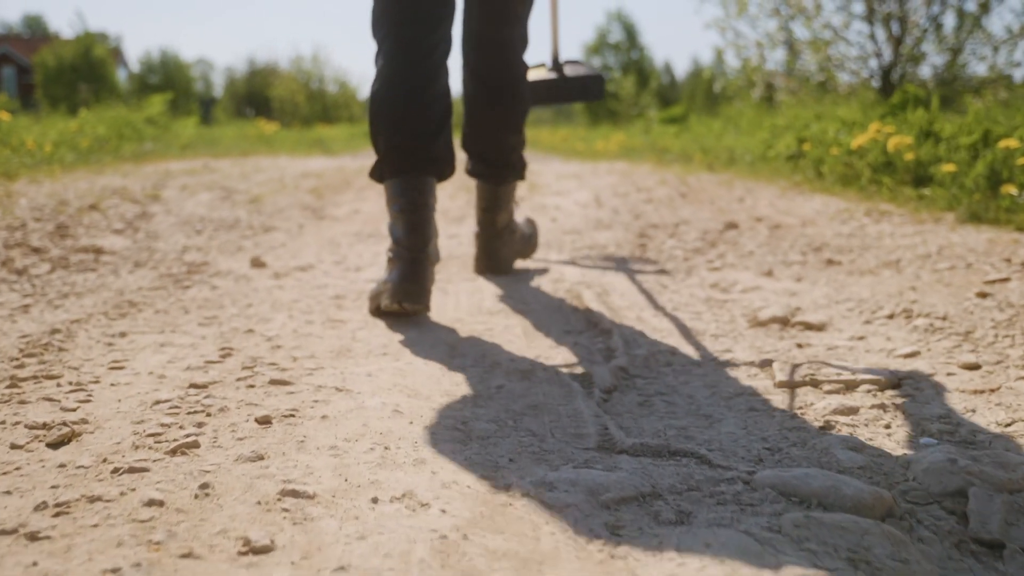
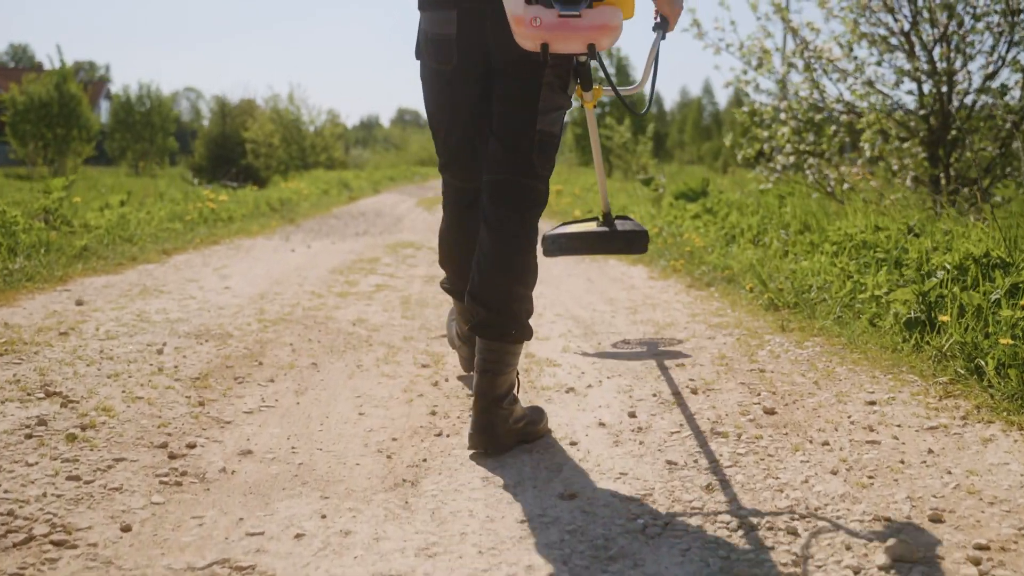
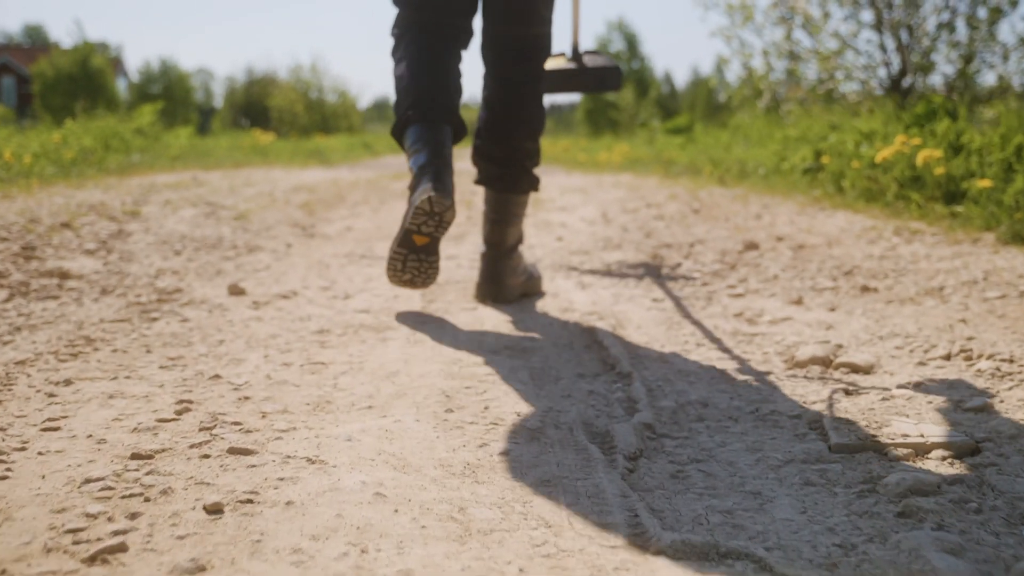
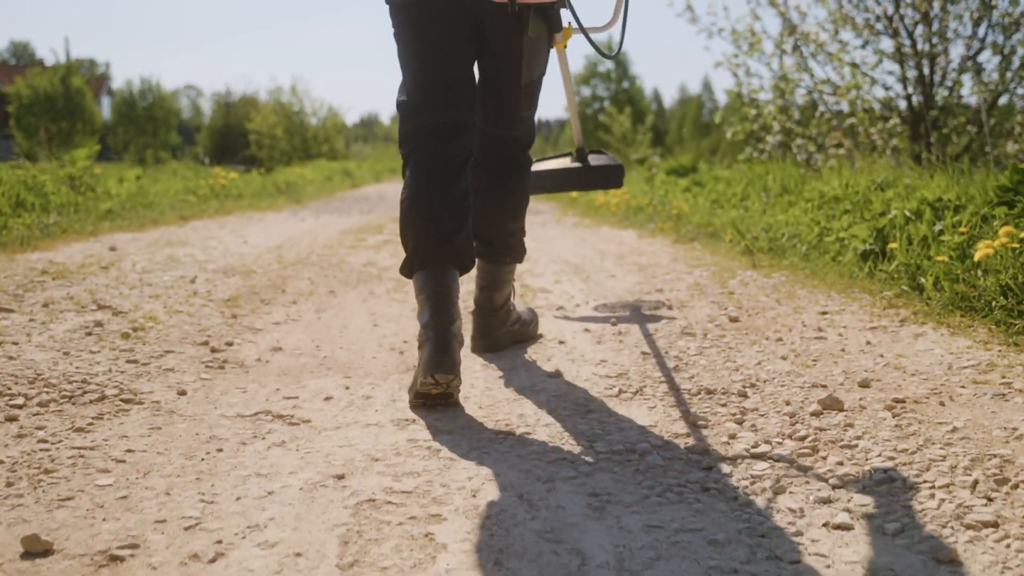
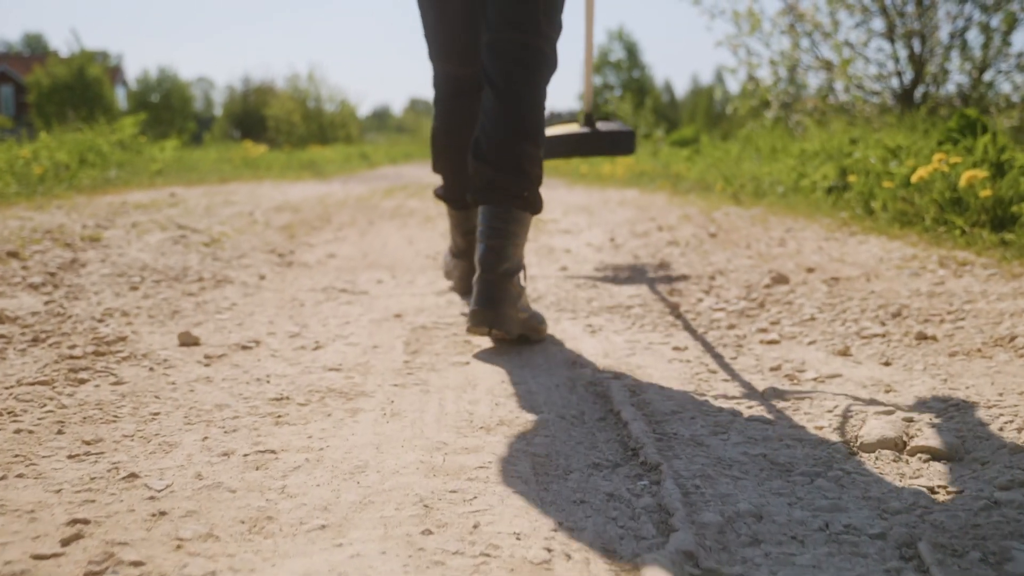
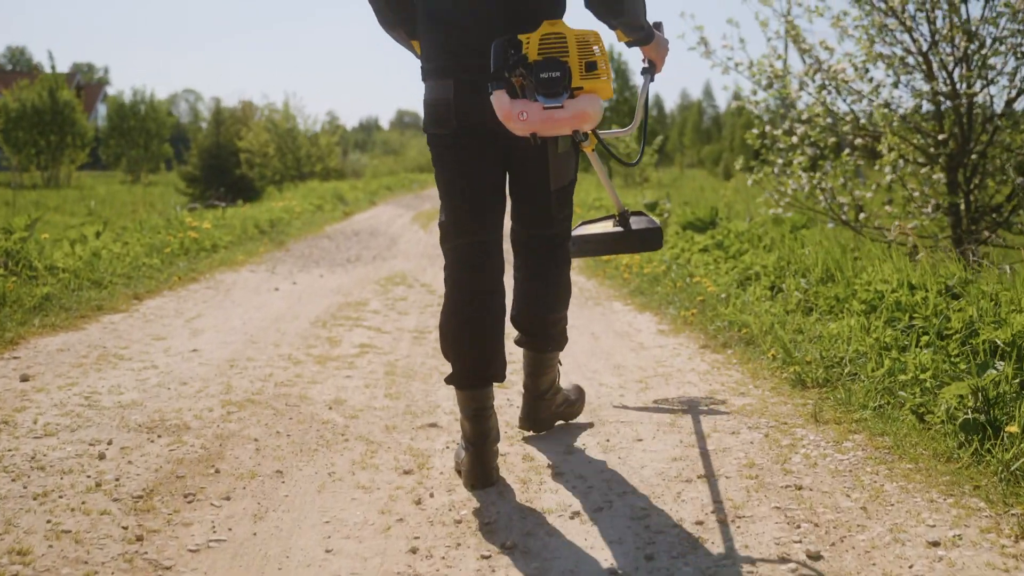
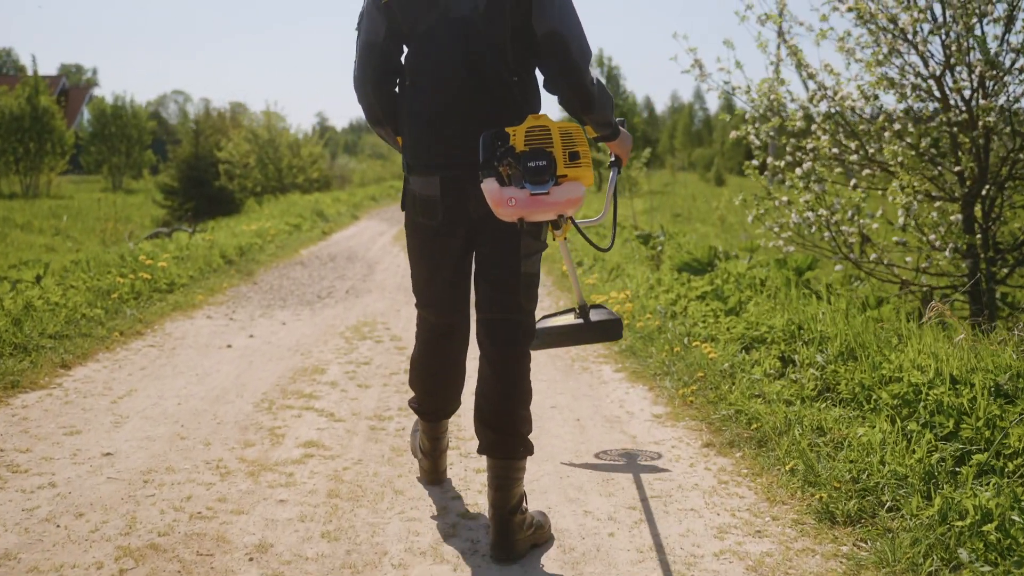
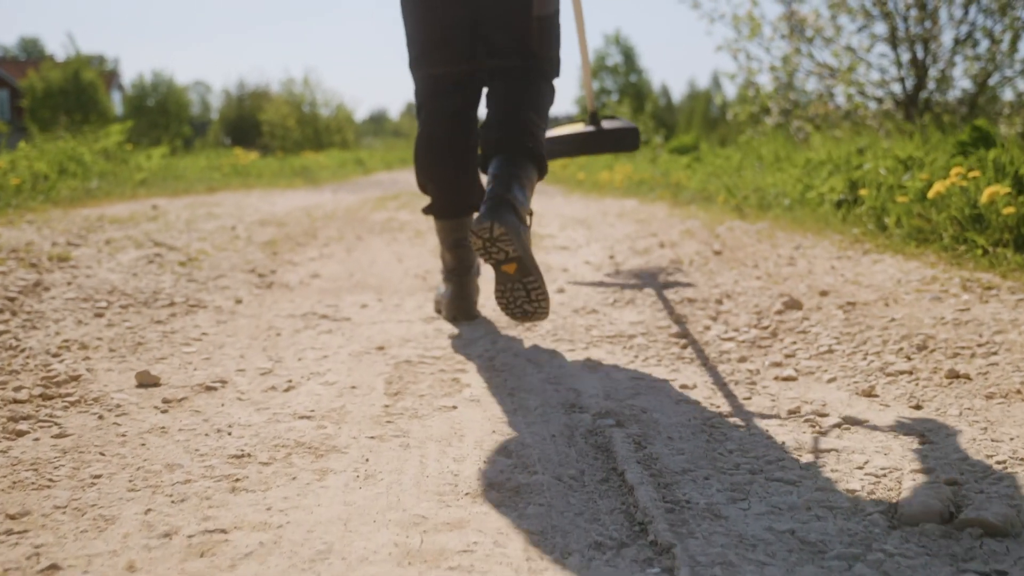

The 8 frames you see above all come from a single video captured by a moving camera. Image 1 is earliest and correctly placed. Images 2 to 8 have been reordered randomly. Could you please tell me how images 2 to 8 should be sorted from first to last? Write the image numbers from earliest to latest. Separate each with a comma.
3, 5, 8, 4, 2, 6, 7
